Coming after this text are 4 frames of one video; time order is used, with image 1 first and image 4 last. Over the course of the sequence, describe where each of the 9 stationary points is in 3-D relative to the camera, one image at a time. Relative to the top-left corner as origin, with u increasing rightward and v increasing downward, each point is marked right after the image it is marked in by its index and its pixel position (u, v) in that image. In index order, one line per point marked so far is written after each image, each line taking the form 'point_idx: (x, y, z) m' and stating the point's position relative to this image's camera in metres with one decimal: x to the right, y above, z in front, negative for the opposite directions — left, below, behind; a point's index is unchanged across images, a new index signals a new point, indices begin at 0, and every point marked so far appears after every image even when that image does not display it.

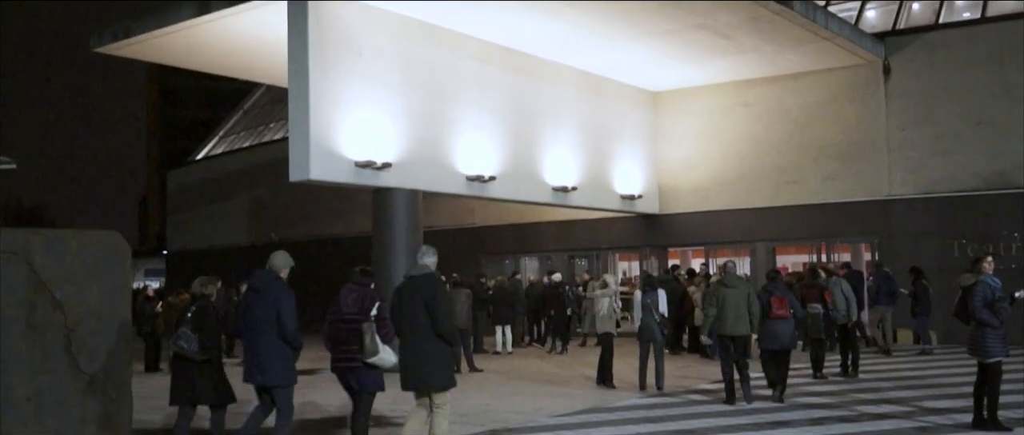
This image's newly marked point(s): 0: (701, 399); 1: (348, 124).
0: (+3.5, -3.4, +19.5) m
1: (-2.9, +1.6, +18.2) m
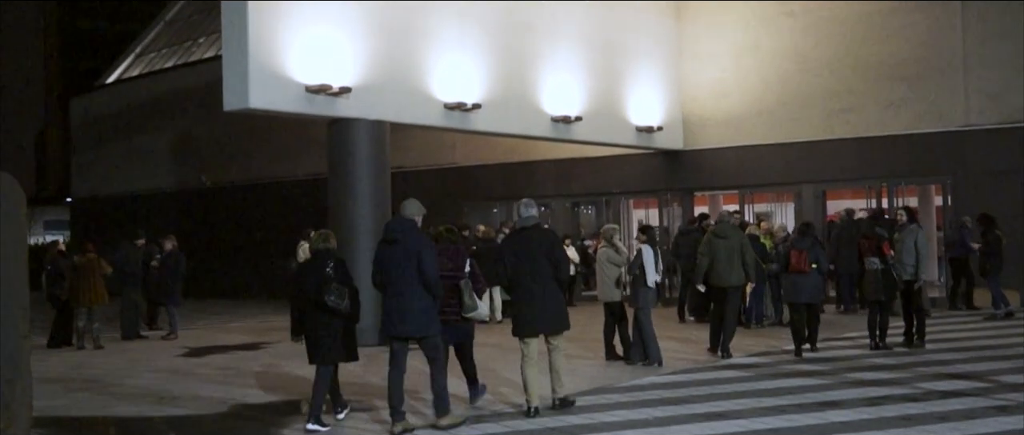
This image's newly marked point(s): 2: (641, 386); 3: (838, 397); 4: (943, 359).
0: (+3.4, -2.4, +15.6) m
1: (-3.0, +2.5, +14.0) m
2: (+1.9, -2.5, +15.4) m
3: (+4.5, -2.5, +14.4) m
4: (+6.8, -2.2, +16.5) m
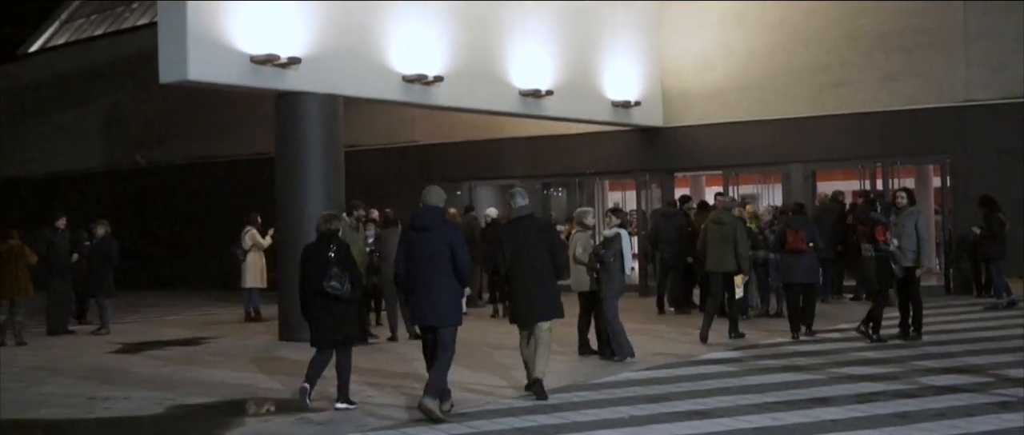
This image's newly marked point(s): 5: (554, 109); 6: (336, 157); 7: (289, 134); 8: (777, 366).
0: (+2.9, -2.2, +14.3) m
1: (-3.5, +2.8, +12.5) m
2: (+1.4, -2.3, +14.0) m
3: (+4.1, -2.3, +13.1) m
4: (+6.3, -2.0, +15.3) m
5: (+0.6, +2.0, +18.7) m
6: (-2.7, +1.0, +16.1) m
7: (-3.5, +1.3, +15.9) m
8: (+3.7, -2.1, +14.6) m
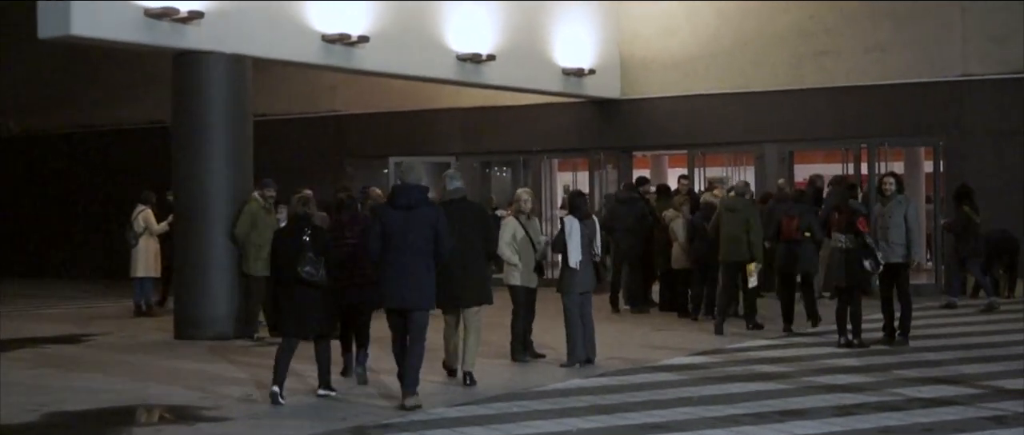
0: (+2.0, -2.0, +12.4) m
1: (-4.2, +3.0, +10.3) m
2: (+0.6, -2.1, +12.0) m
3: (+3.2, -2.1, +11.2) m
4: (+5.4, -1.8, +13.4) m
5: (-0.3, +2.2, +16.7) m
6: (-3.6, +1.3, +13.9) m
7: (-4.3, +1.6, +13.7) m
8: (+2.9, -1.9, +12.6) m
